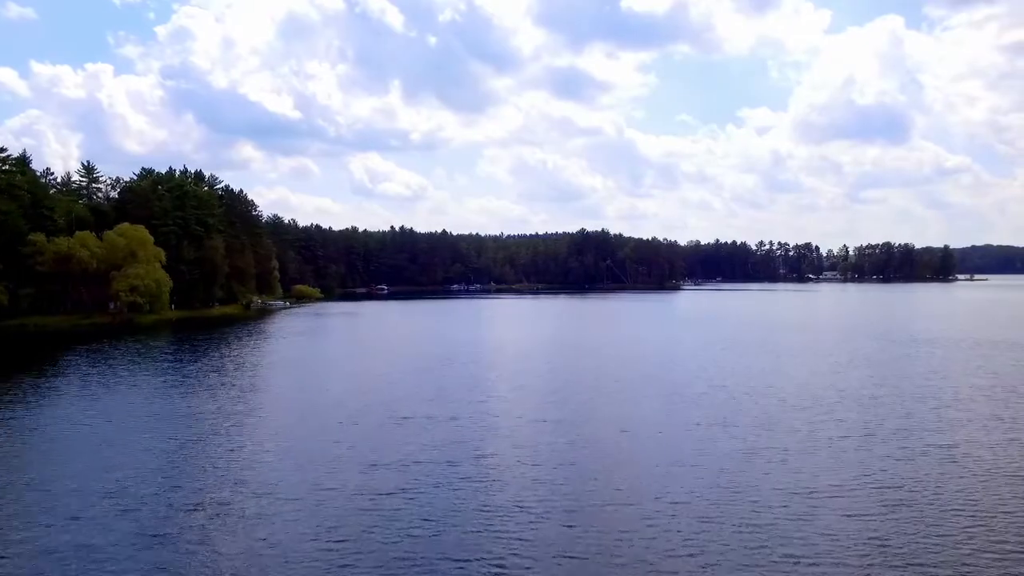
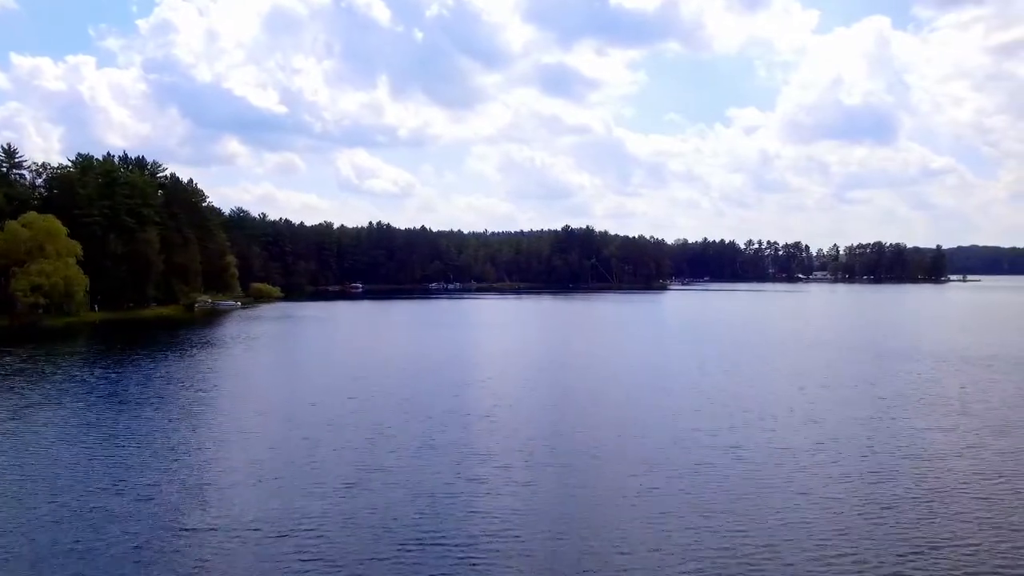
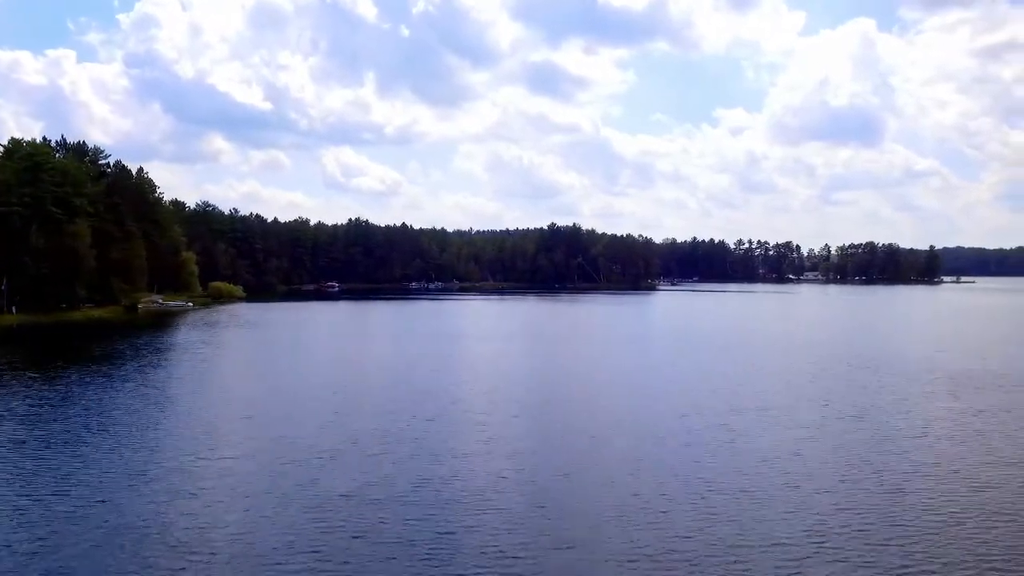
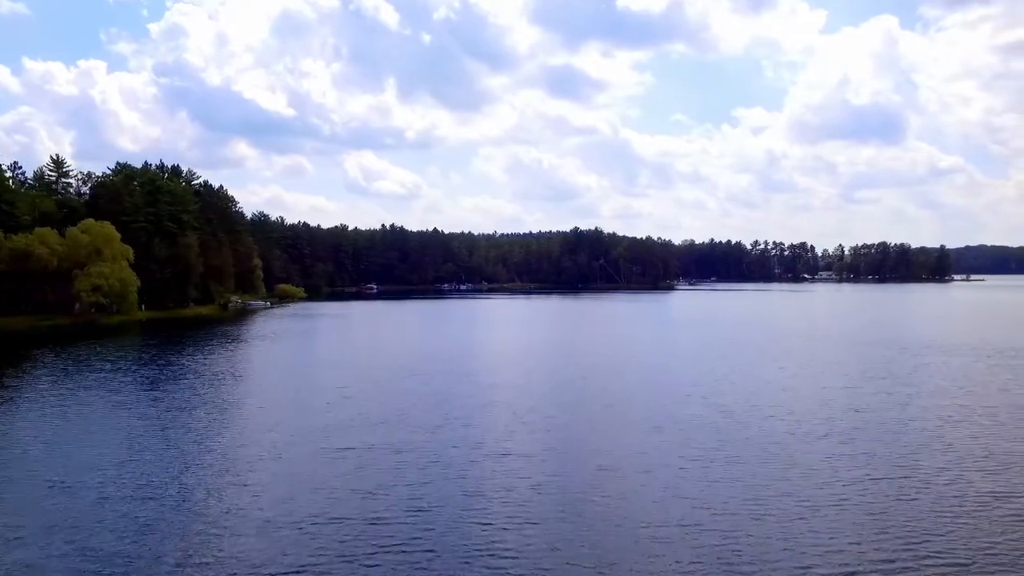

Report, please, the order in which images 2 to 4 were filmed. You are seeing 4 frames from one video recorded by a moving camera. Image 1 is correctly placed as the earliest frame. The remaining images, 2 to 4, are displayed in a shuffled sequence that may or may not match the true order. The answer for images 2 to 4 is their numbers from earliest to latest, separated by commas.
4, 2, 3
